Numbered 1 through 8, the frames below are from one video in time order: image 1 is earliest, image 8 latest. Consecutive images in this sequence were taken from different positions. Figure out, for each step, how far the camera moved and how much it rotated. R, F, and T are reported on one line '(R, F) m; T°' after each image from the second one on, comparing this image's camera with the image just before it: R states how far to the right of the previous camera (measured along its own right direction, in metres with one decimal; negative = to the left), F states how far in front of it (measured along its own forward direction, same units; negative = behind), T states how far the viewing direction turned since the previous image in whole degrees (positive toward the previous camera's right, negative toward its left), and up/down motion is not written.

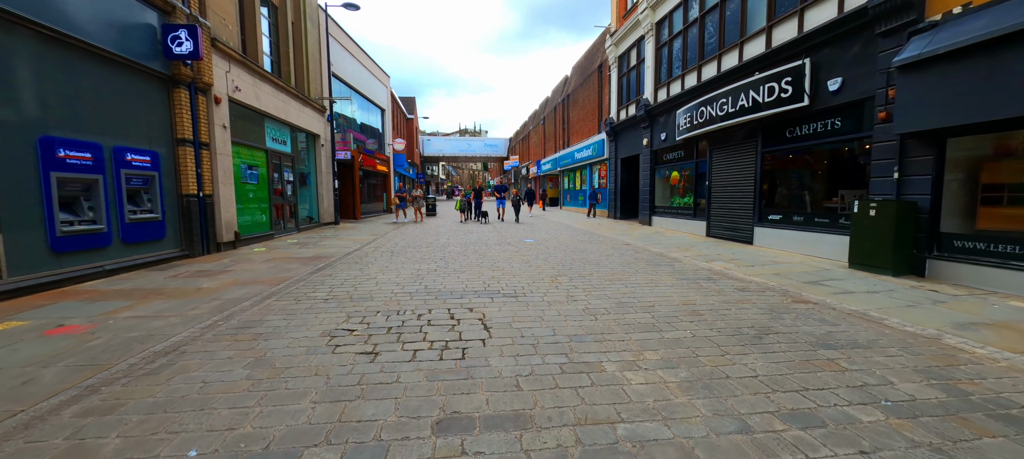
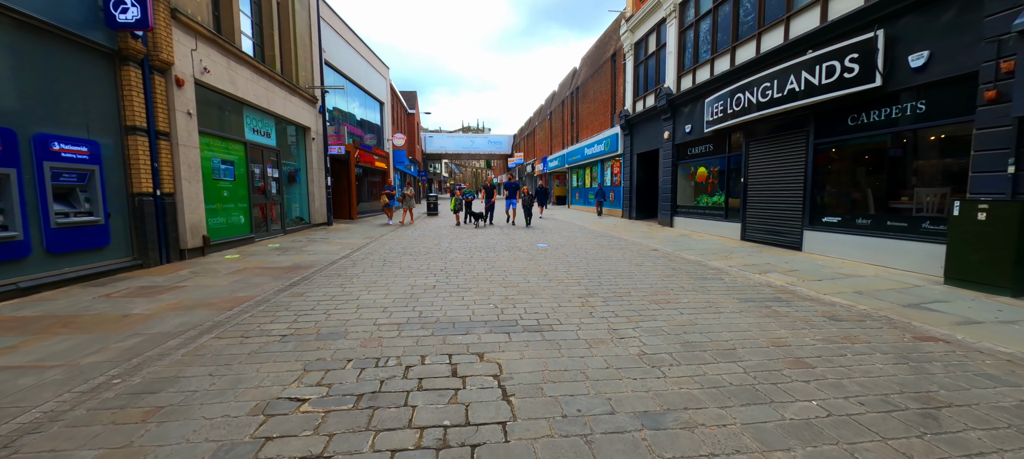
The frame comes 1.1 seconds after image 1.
(-0.2, +1.3) m; 0°
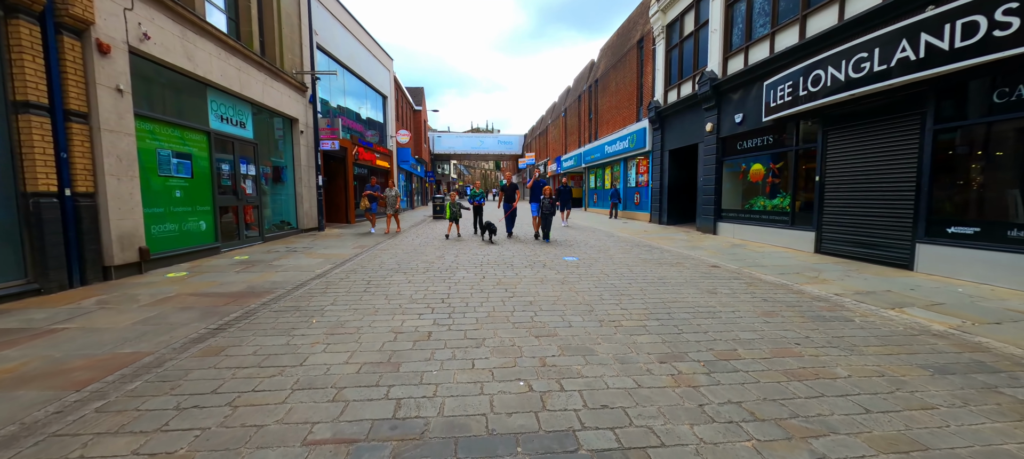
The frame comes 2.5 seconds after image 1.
(-0.3, +1.9) m; -1°
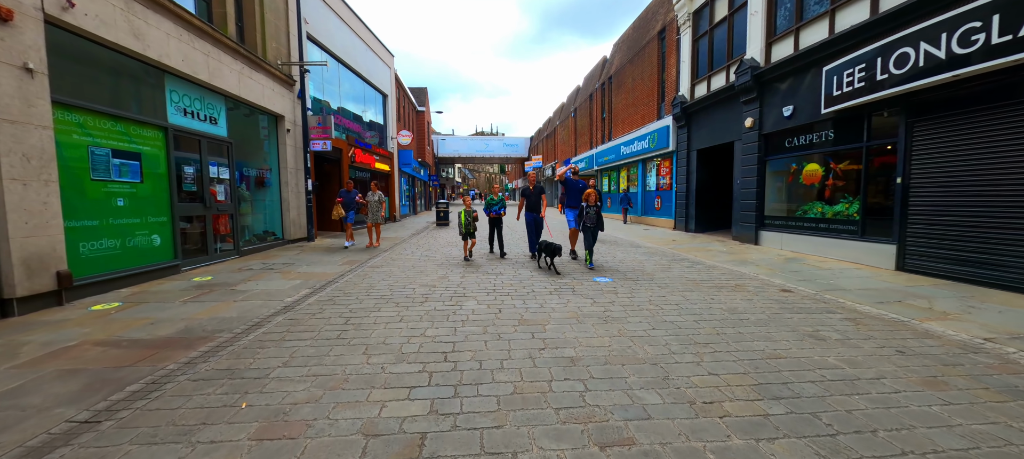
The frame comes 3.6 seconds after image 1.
(-0.2, +1.4) m; -1°
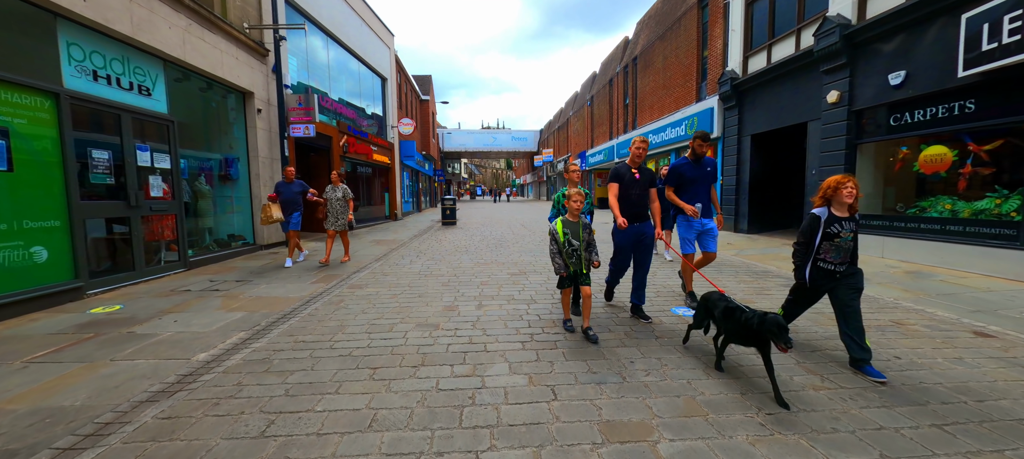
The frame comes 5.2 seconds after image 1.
(-0.4, +2.0) m; -1°
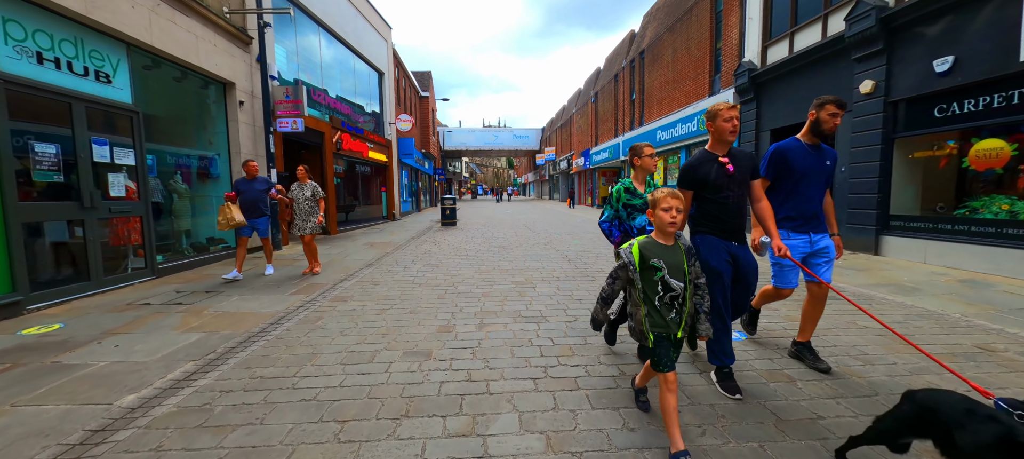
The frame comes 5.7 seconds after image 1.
(-0.1, +0.7) m; 0°
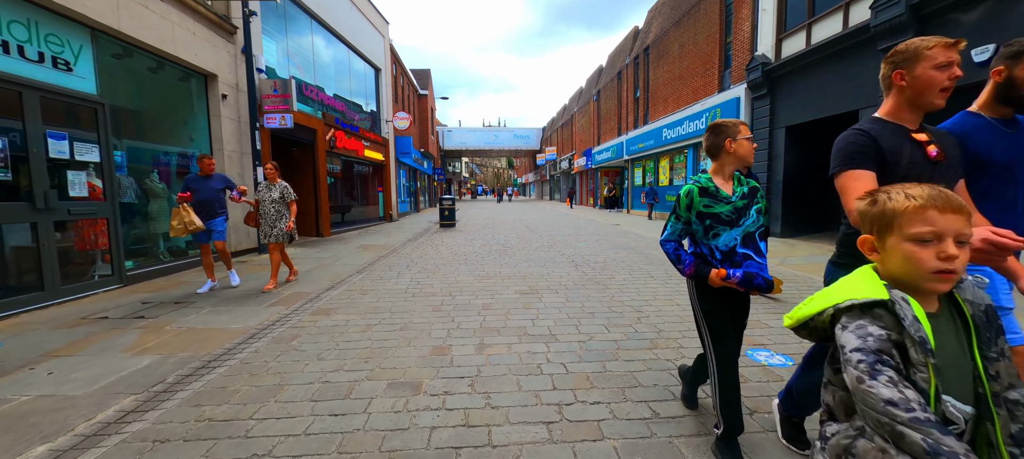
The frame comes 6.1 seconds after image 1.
(0.0, +0.5) m; 0°
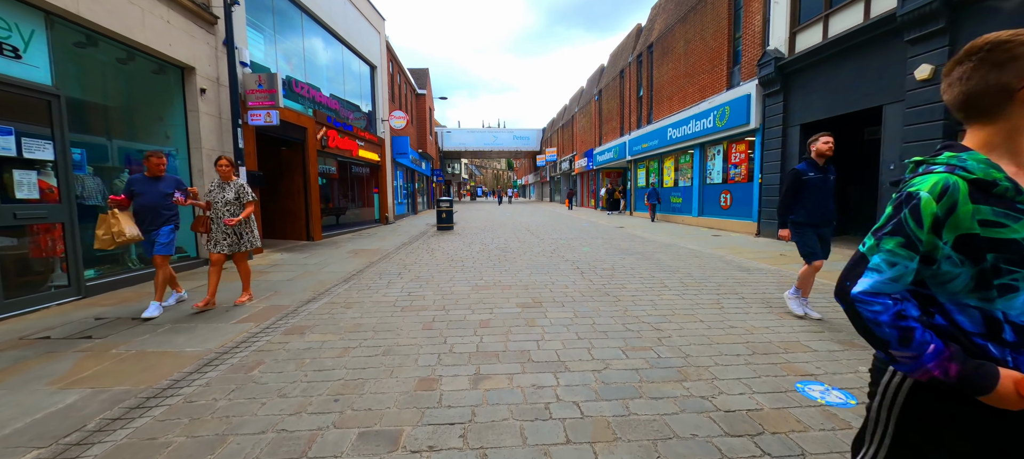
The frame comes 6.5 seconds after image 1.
(0.0, +0.5) m; 0°
